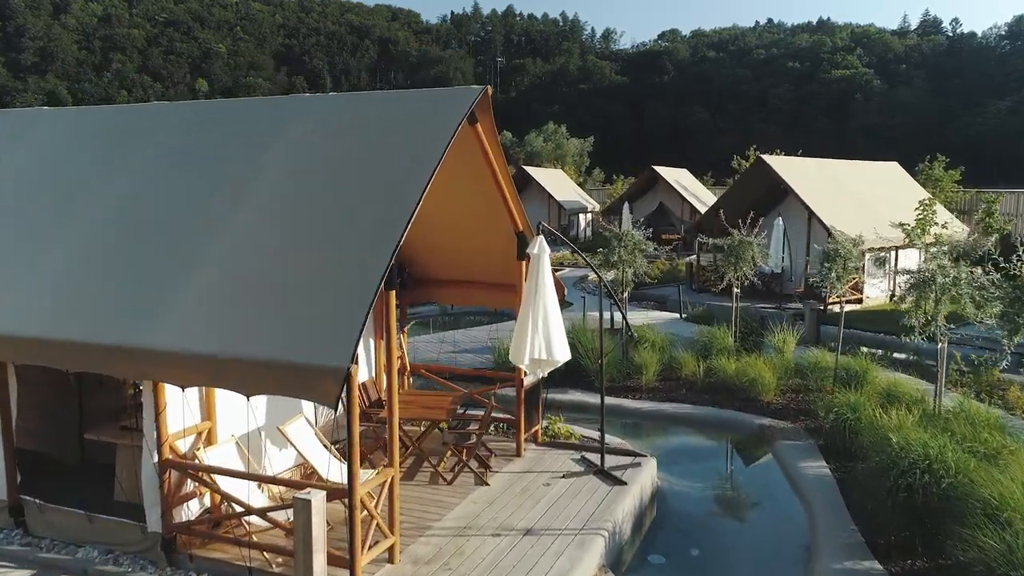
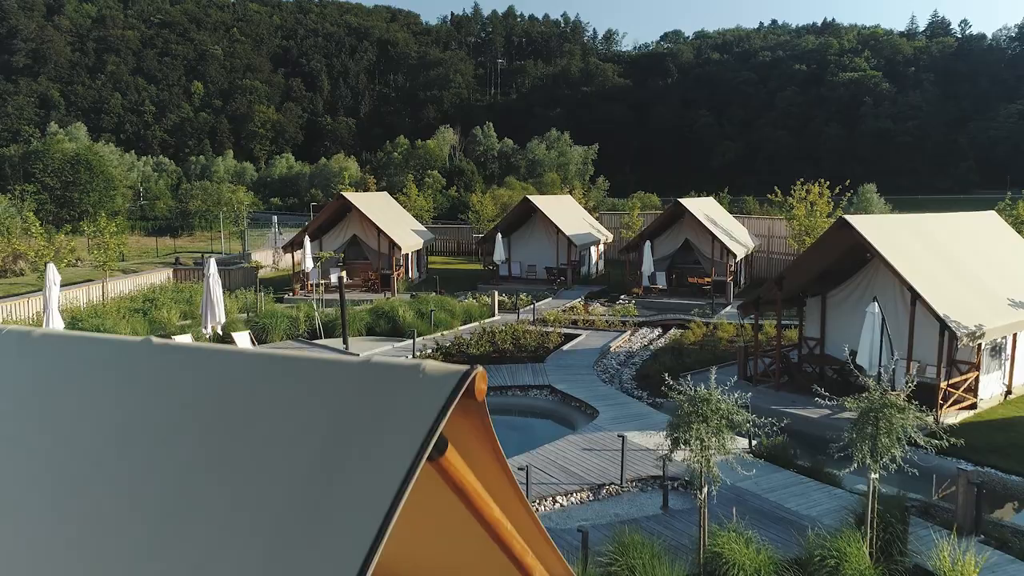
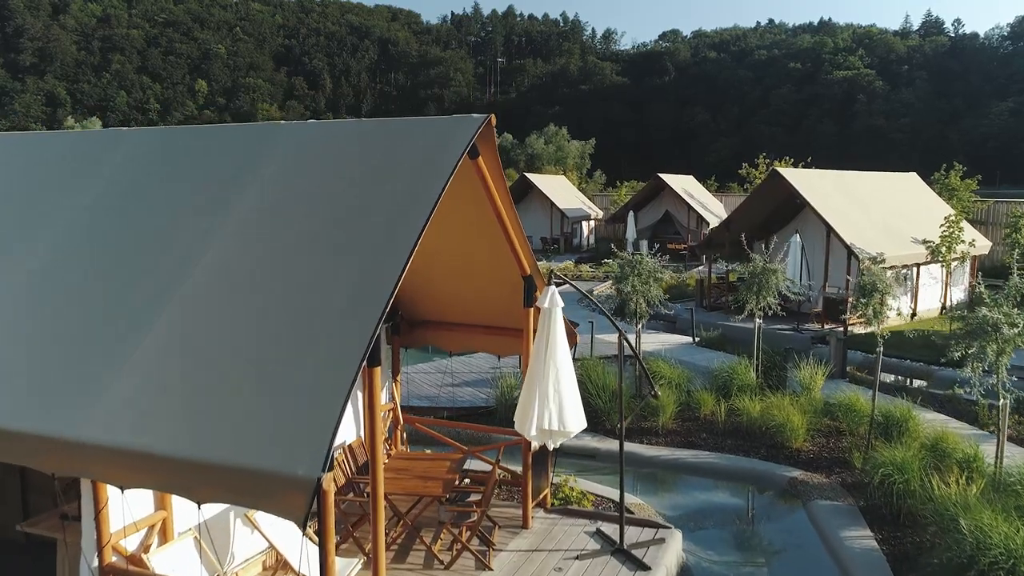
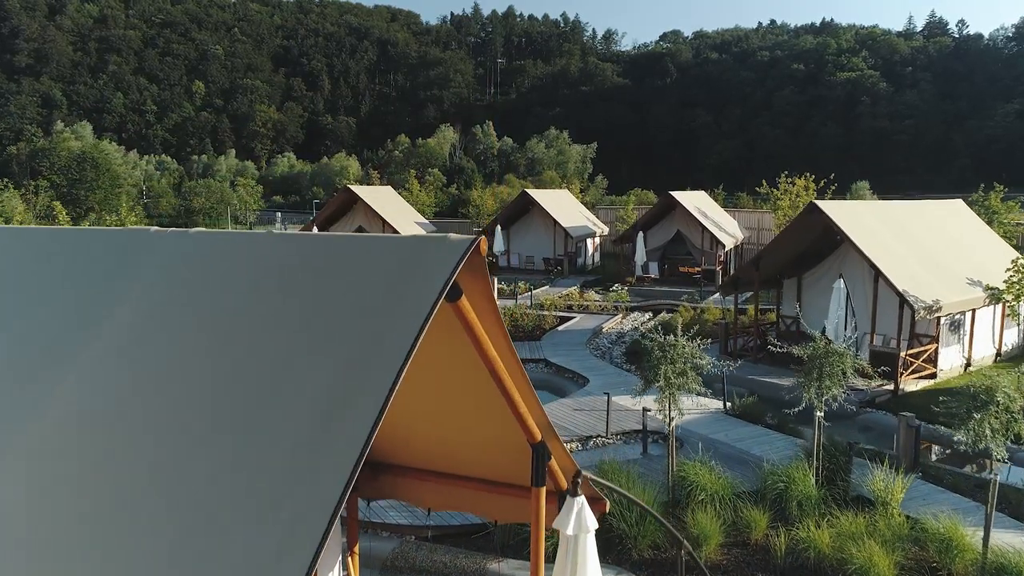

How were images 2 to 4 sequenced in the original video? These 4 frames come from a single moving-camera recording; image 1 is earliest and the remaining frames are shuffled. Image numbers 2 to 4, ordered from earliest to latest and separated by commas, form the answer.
3, 4, 2
